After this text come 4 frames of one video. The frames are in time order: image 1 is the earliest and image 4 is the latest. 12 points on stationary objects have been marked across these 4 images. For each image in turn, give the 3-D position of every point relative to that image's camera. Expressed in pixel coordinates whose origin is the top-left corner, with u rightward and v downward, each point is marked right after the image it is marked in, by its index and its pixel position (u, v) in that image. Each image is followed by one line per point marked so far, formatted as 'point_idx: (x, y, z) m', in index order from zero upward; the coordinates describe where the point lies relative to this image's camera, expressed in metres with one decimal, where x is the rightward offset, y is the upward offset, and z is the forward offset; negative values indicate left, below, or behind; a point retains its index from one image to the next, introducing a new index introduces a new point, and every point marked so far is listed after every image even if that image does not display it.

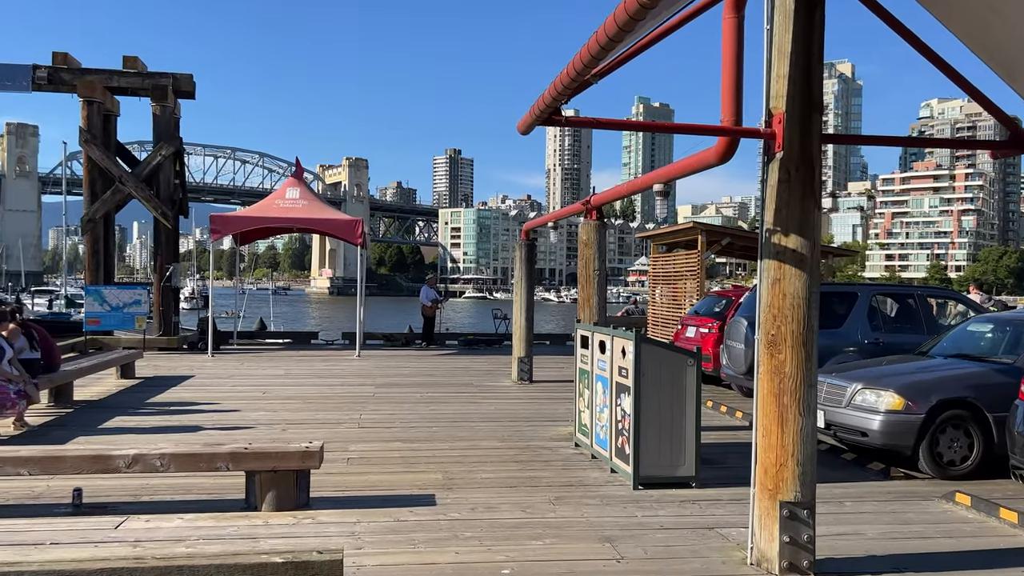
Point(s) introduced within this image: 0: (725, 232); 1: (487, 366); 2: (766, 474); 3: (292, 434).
0: (+4.0, +1.0, +15.0) m
1: (-0.4, -1.3, +12.9) m
2: (+1.3, -0.9, +4.1) m
3: (-2.0, -1.3, +7.2) m
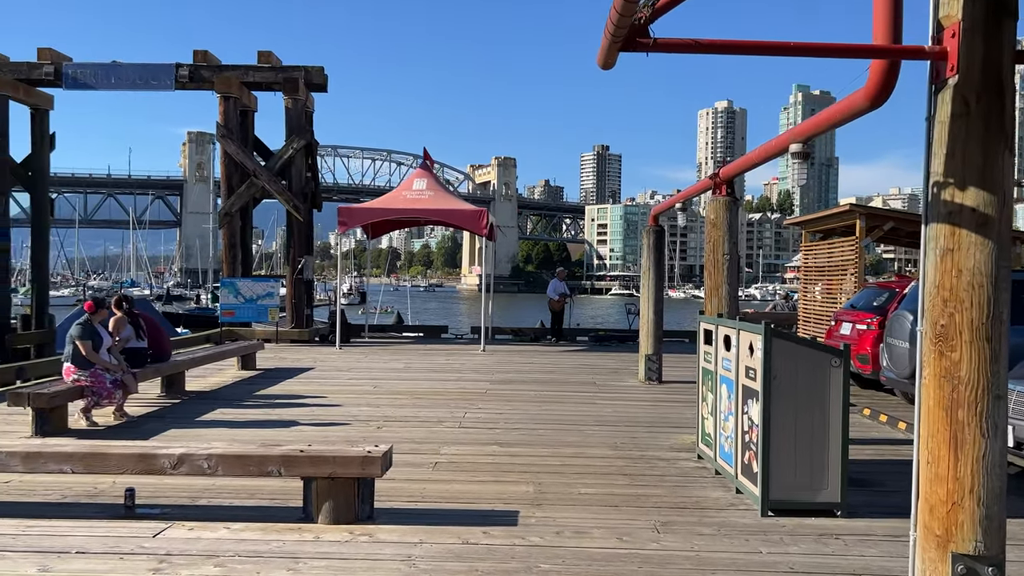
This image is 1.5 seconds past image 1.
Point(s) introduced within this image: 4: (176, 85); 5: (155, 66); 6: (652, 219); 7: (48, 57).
0: (+6.2, +1.2, +13.3) m
1: (+1.5, -1.1, +12.1) m
2: (+1.6, -0.9, +3.0) m
3: (-1.1, -1.2, +6.7) m
4: (-6.4, +3.8, +15.3) m
5: (-6.7, +4.2, +15.1) m
6: (+1.8, +0.9, +10.3) m
7: (-8.7, +4.3, +15.1) m
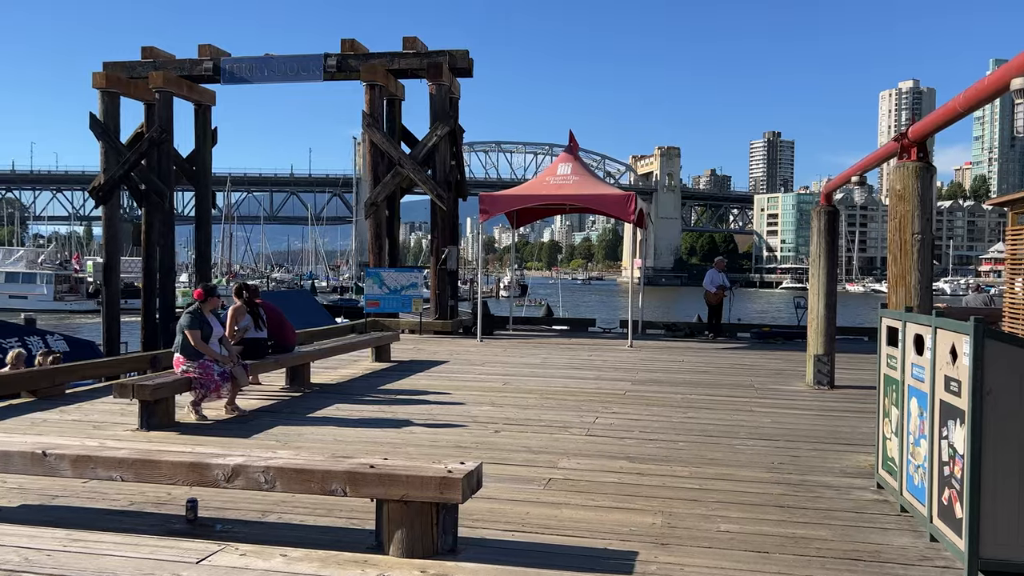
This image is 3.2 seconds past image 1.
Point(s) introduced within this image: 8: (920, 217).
0: (+8.3, +1.3, +10.9) m
1: (+3.5, -1.0, +10.7) m
2: (+1.8, -0.8, +1.8) m
3: (-0.1, -1.1, +6.0) m
4: (-3.6, +4.0, +15.3) m
5: (-3.9, +4.4, +15.3) m
6: (+3.4, +1.0, +8.9) m
7: (-5.9, +4.5, +15.6) m
8: (+2.7, +0.5, +5.3) m
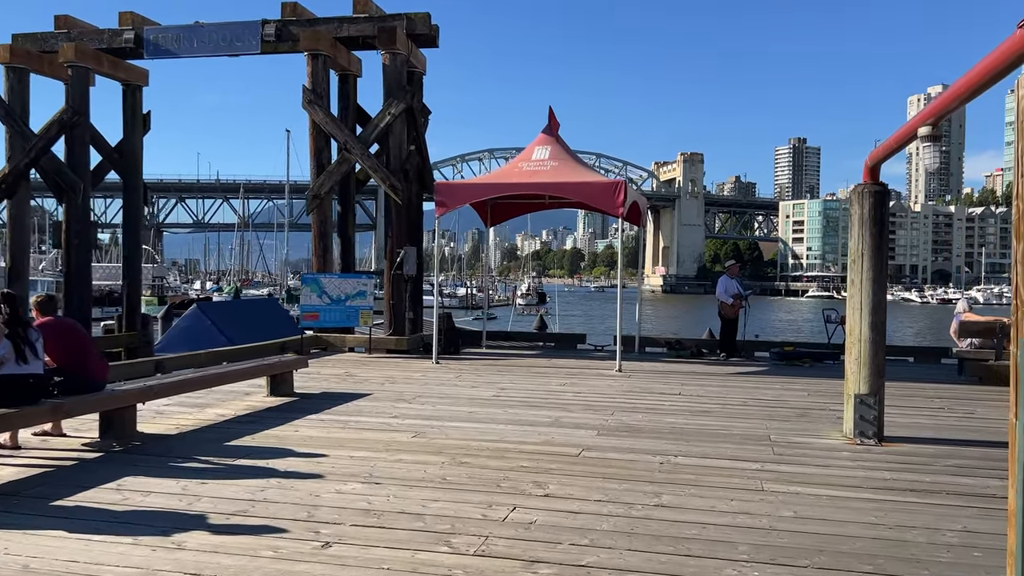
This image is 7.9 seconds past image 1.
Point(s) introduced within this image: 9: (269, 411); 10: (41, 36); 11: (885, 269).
0: (+7.8, +1.2, +8.2) m
1: (+2.9, -1.1, +8.1) m
2: (+0.9, -0.8, -0.7) m
3: (-0.8, -1.2, +3.5) m
4: (-4.0, +3.9, +13.0) m
5: (-4.4, +4.2, +13.0) m
6: (+2.8, +0.9, +6.3) m
7: (-6.3, +4.4, +13.4) m
8: (+2.0, +0.4, +2.8) m
9: (-2.1, -1.1, +7.2) m
10: (-7.9, +4.2, +13.4) m
11: (+2.8, +0.2, +6.2) m
